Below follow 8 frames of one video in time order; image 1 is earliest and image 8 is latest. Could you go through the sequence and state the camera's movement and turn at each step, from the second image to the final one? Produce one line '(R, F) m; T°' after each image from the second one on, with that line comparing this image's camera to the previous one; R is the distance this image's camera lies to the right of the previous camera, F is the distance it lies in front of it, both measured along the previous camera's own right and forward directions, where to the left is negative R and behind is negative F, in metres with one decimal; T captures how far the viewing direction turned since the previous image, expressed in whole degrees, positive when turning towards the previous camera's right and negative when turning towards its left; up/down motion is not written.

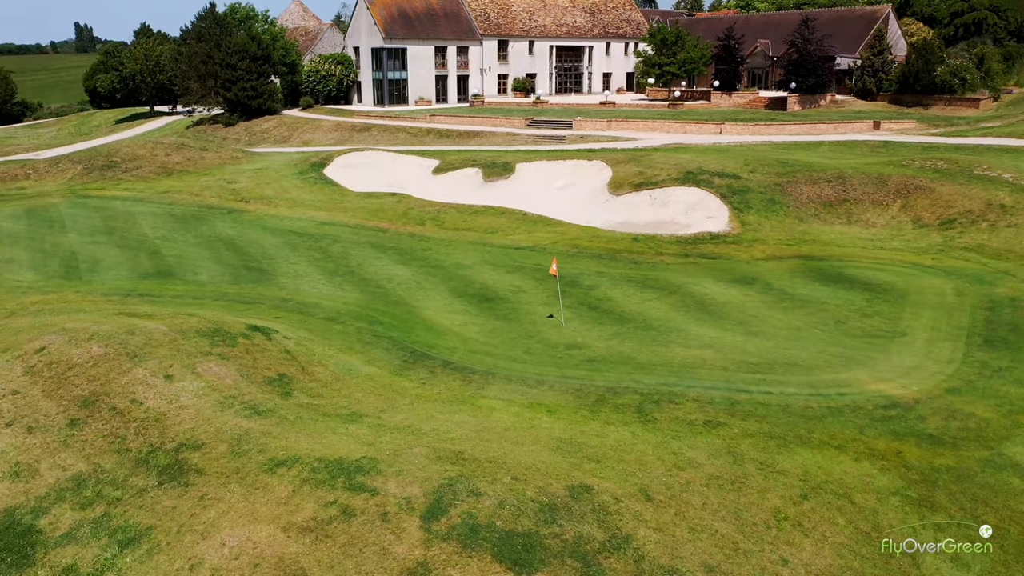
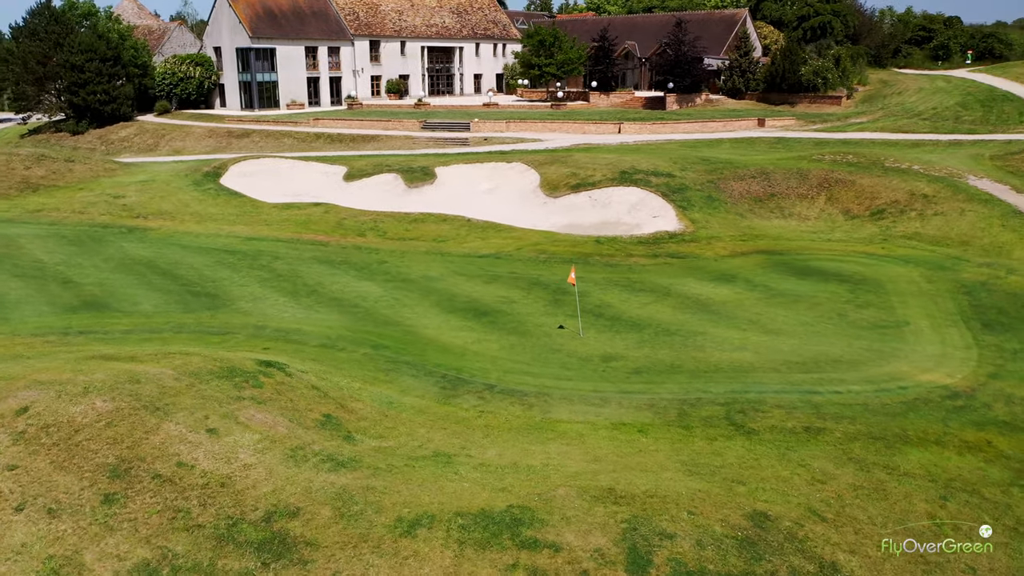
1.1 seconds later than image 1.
(-4.3, +1.8) m; +11°
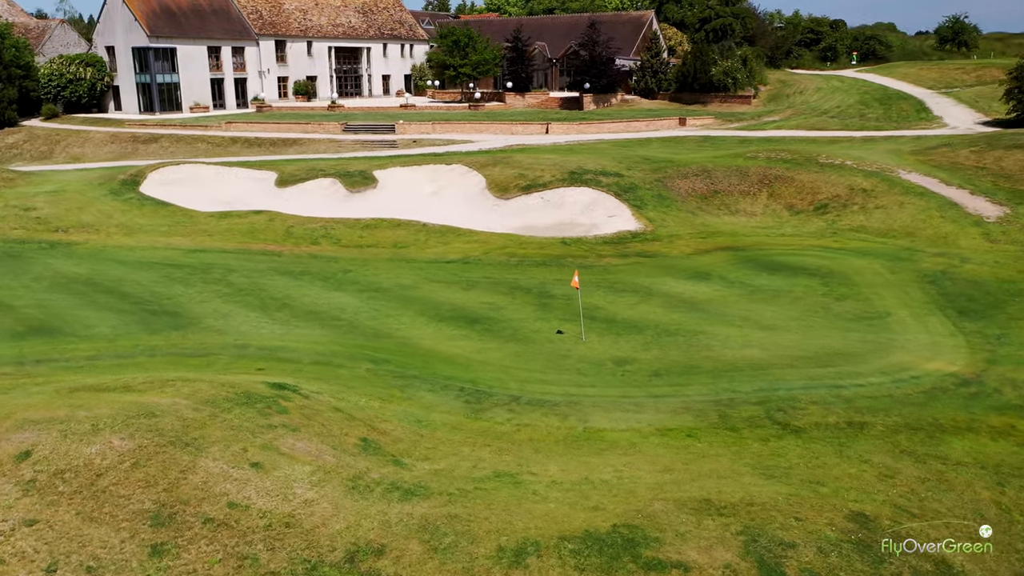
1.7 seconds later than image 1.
(-2.6, +0.8) m; +8°
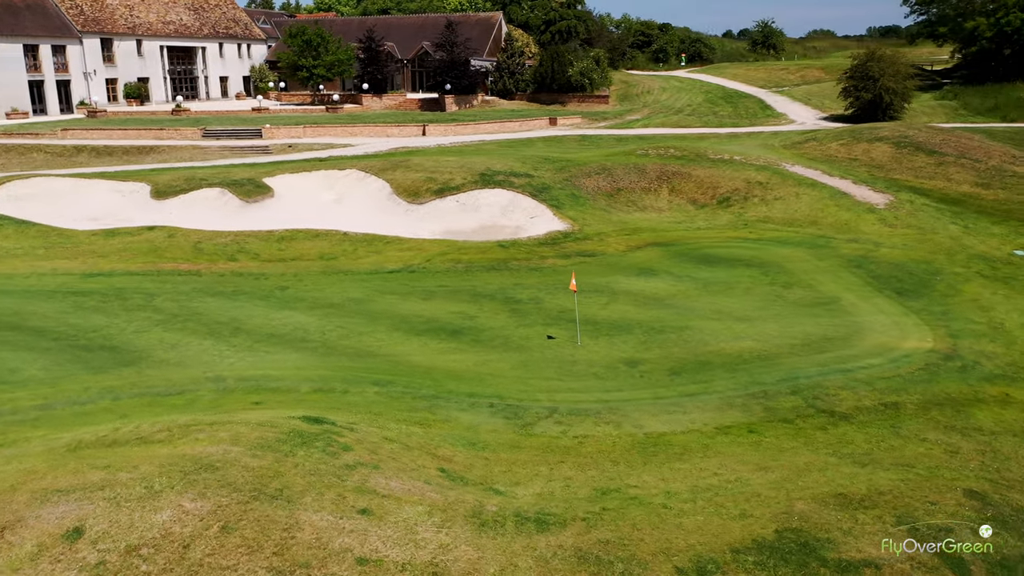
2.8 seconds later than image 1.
(-4.0, +1.2) m; +13°
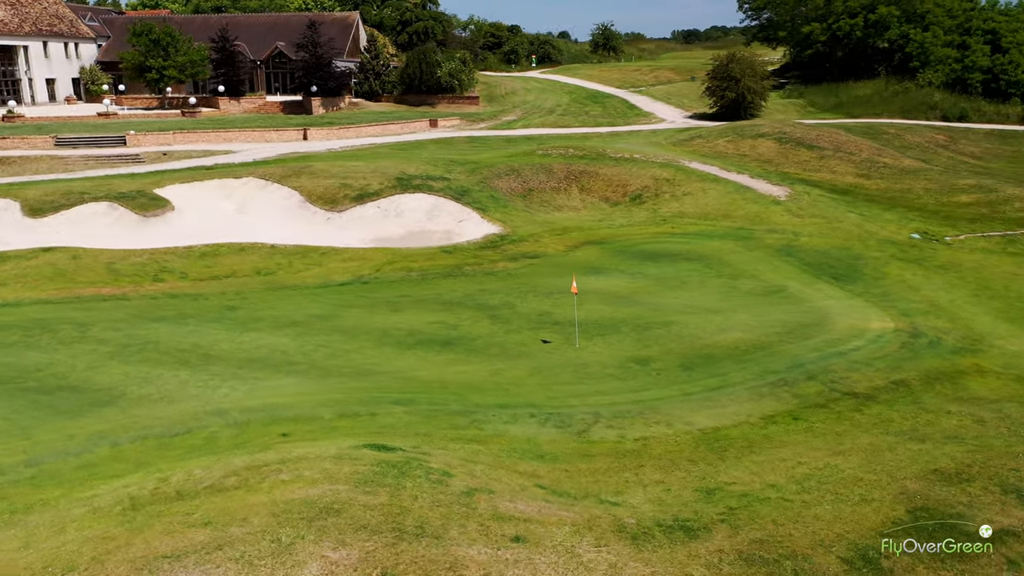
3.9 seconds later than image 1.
(-3.8, +0.8) m; +12°
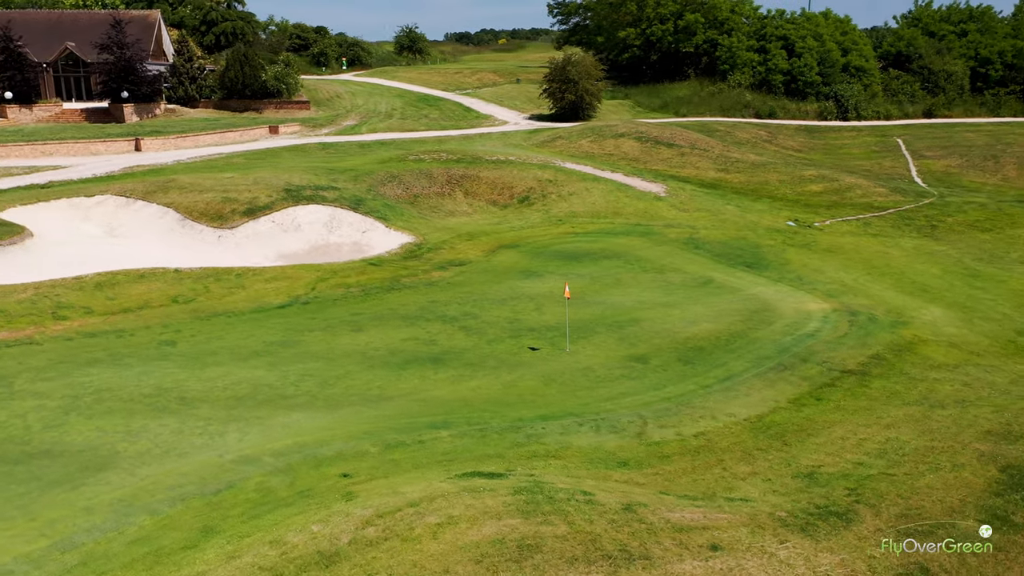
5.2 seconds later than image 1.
(-4.6, +0.9) m; +15°
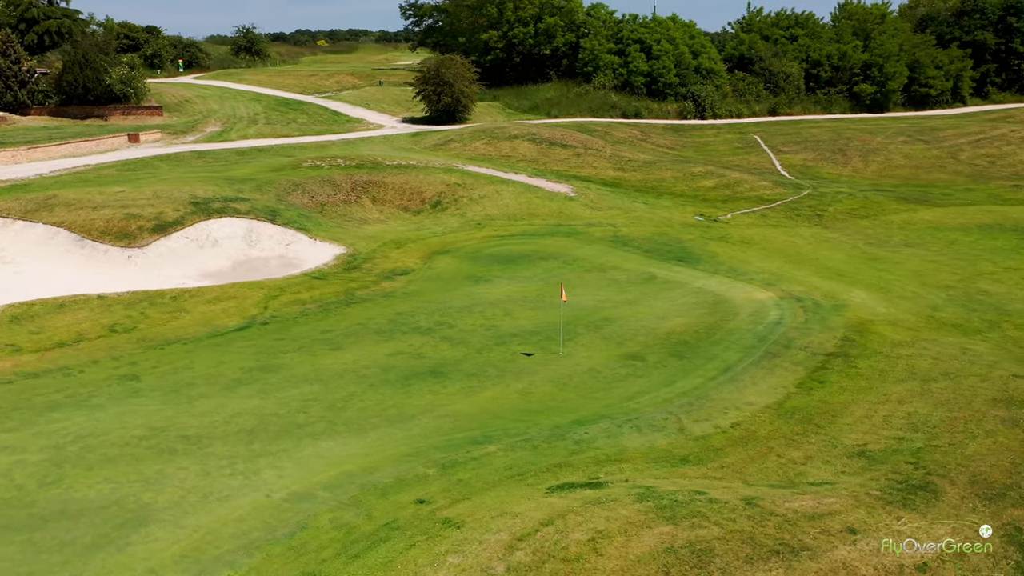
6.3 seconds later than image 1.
(-3.7, +0.6) m; +12°
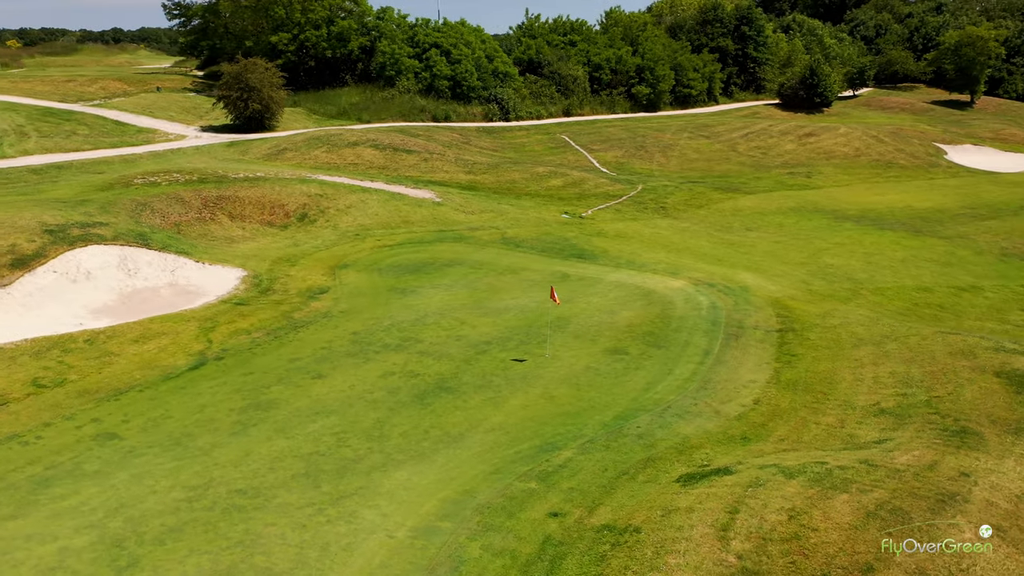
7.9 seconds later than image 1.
(-5.5, +0.8) m; +18°
